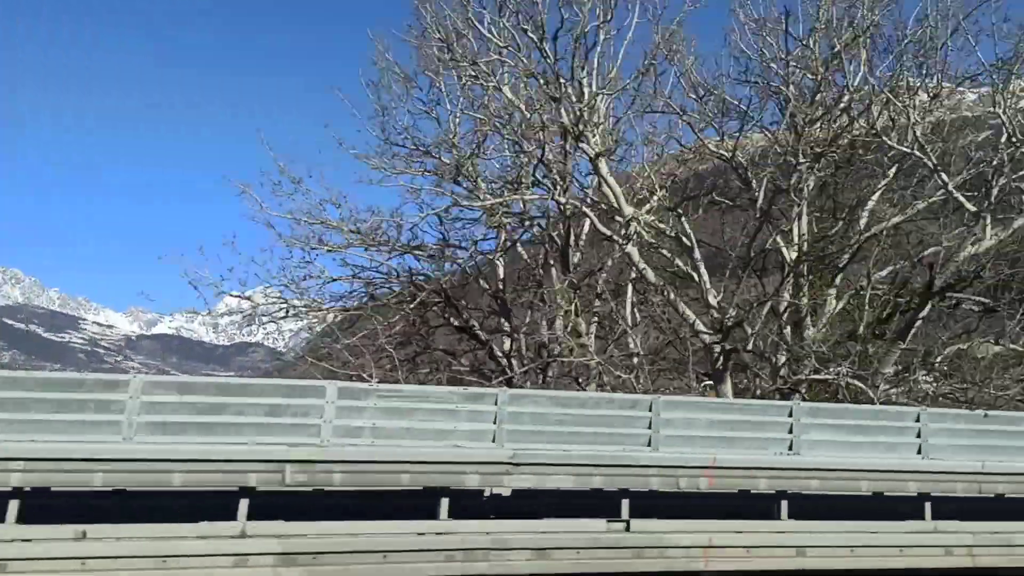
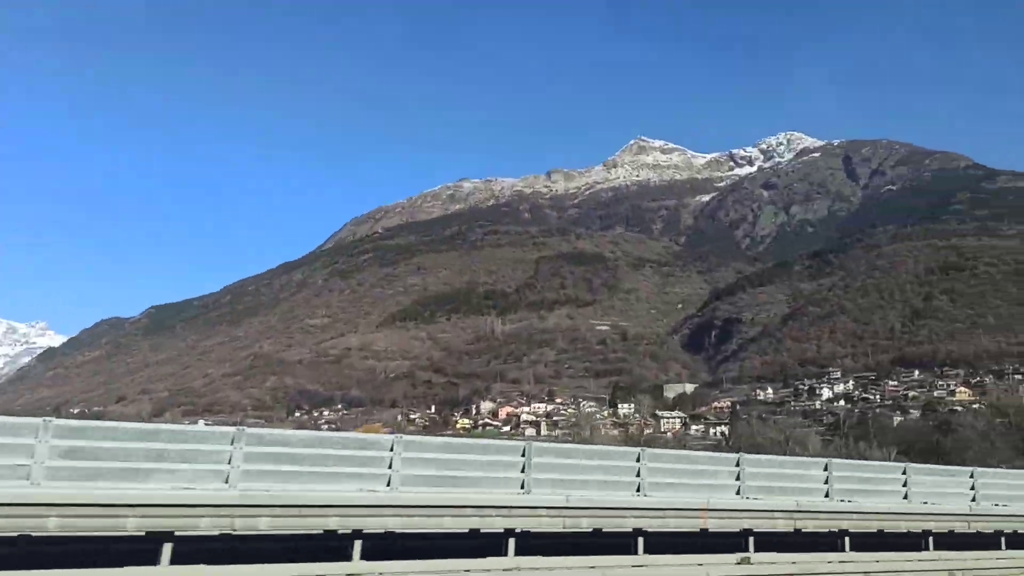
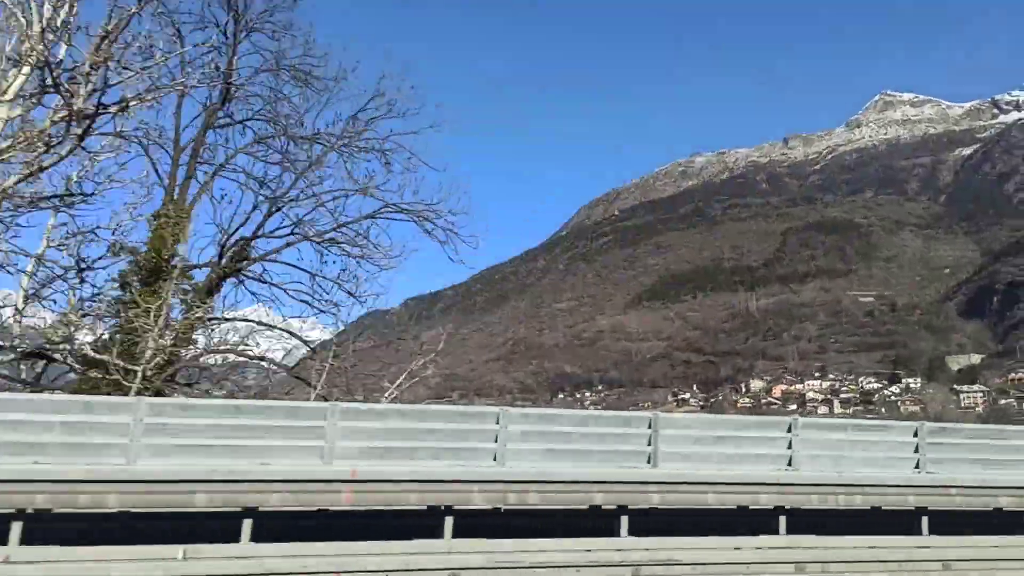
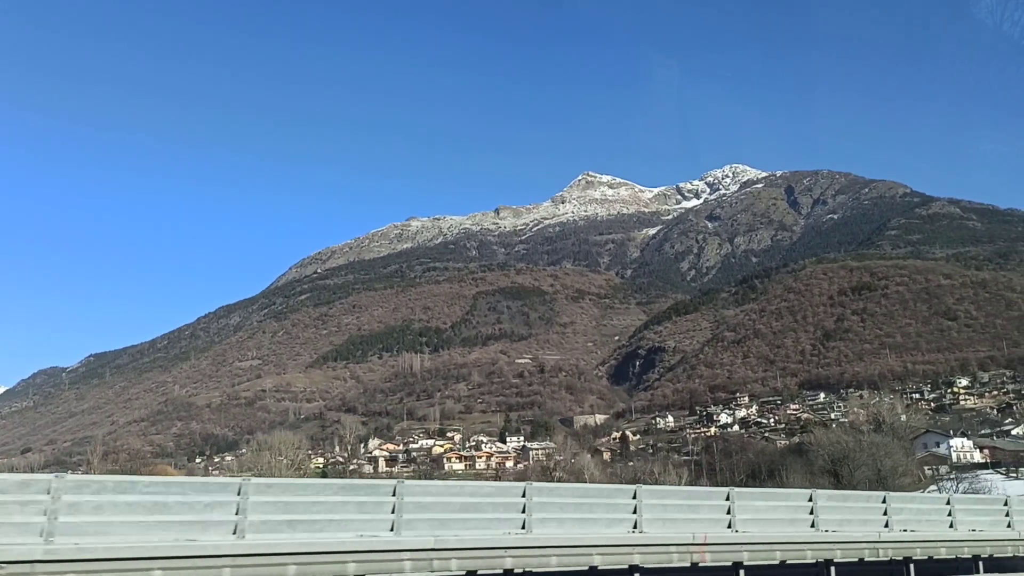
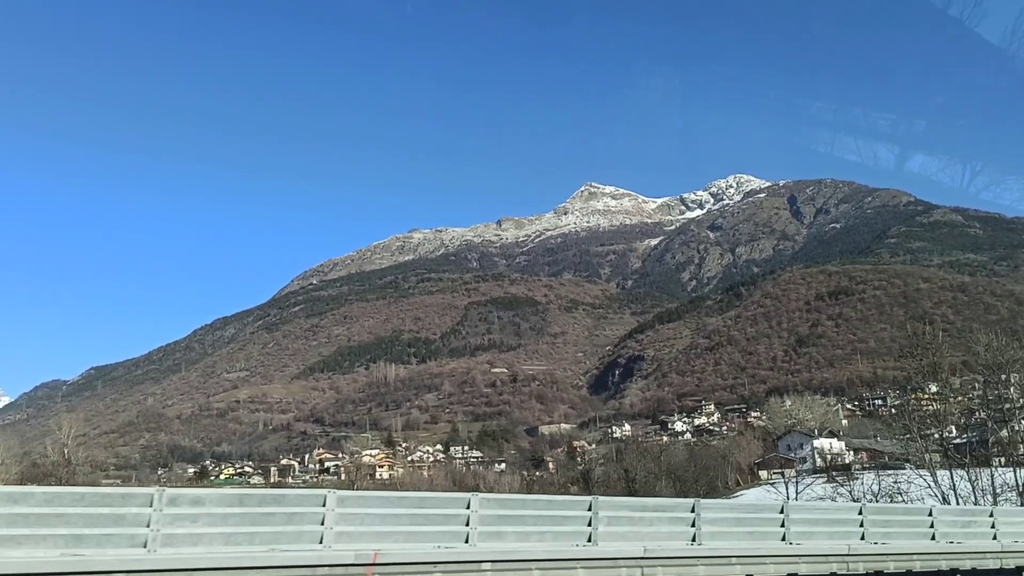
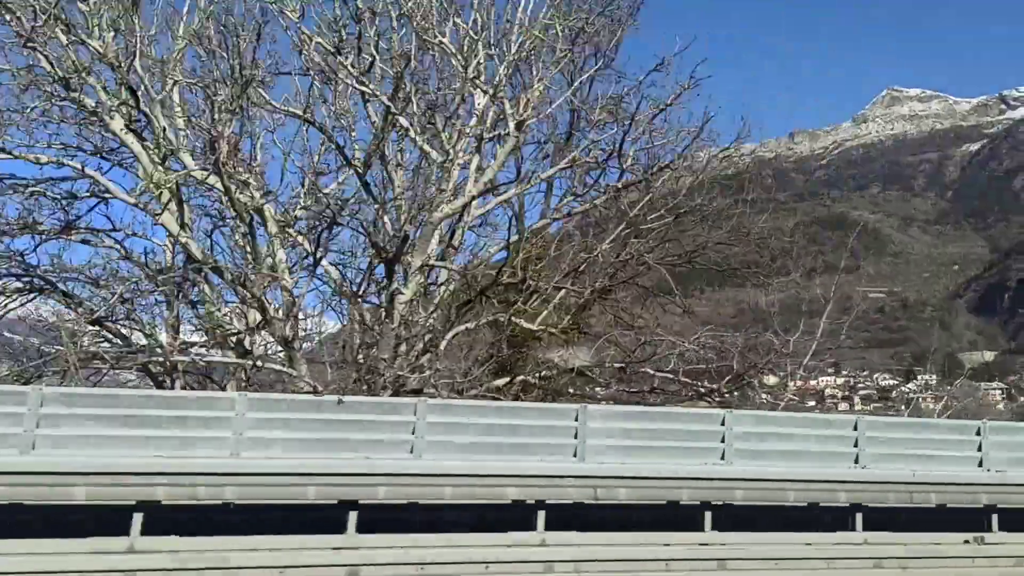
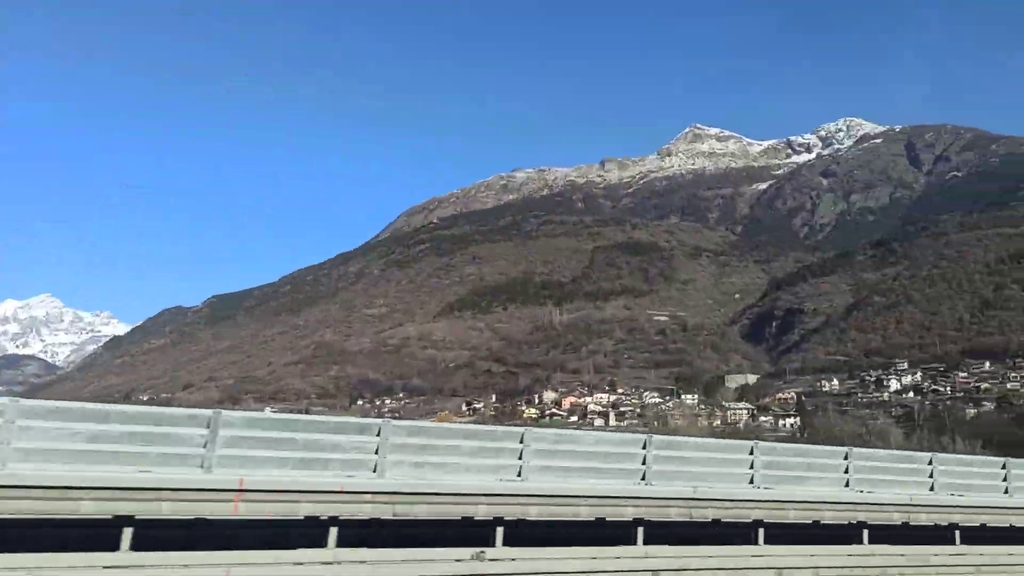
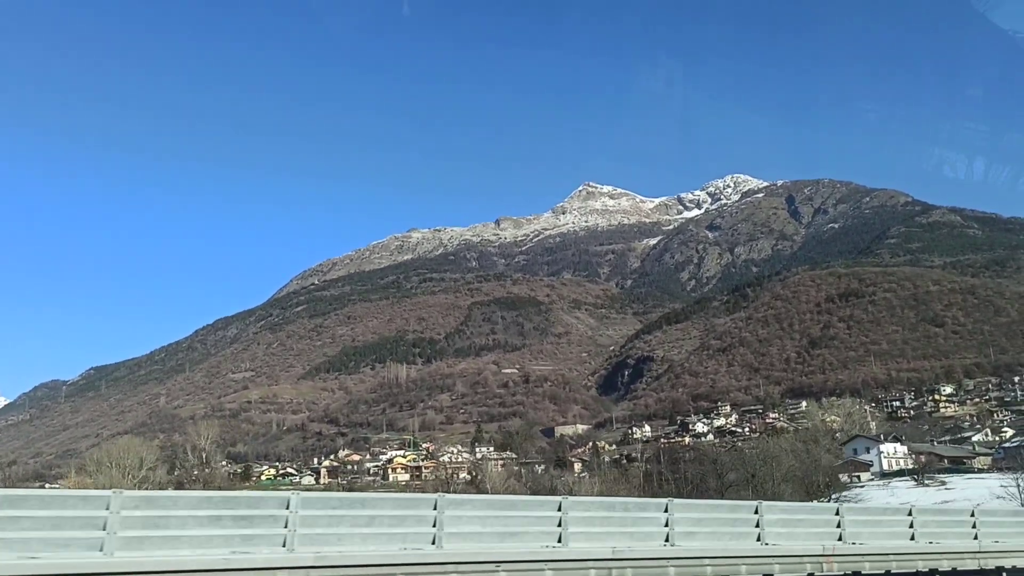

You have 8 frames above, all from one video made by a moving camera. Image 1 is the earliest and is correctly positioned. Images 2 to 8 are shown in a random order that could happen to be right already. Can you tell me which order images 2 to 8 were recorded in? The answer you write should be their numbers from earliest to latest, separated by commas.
6, 3, 7, 2, 4, 8, 5
